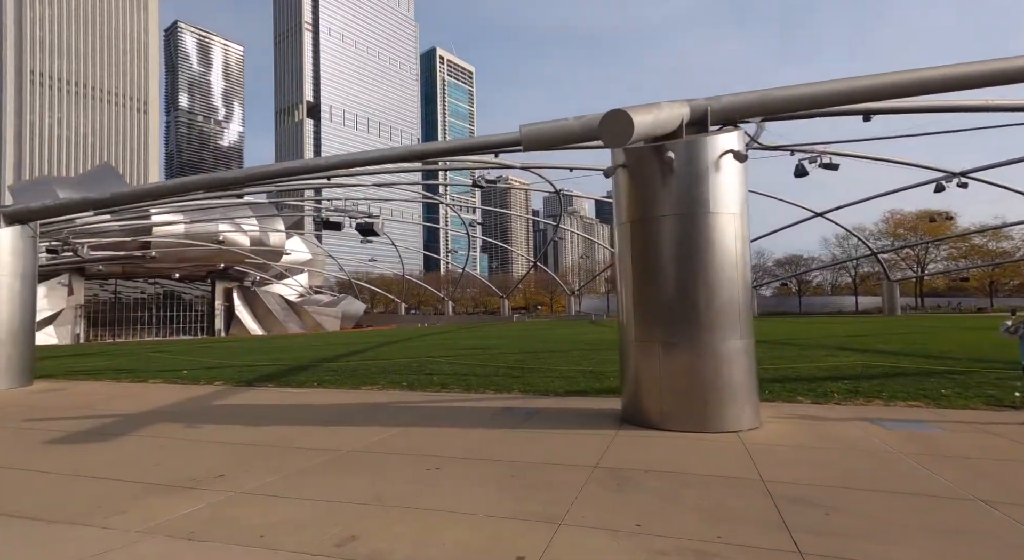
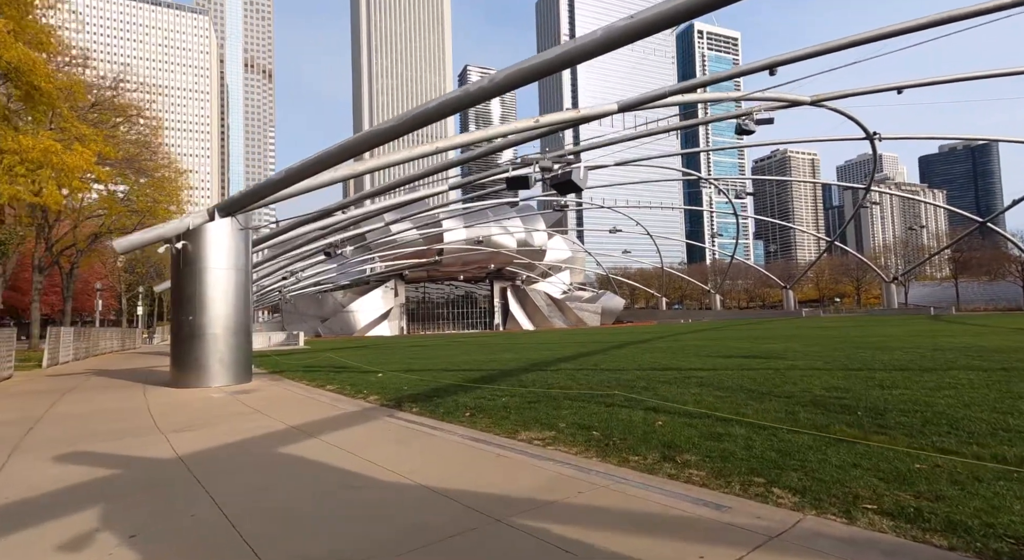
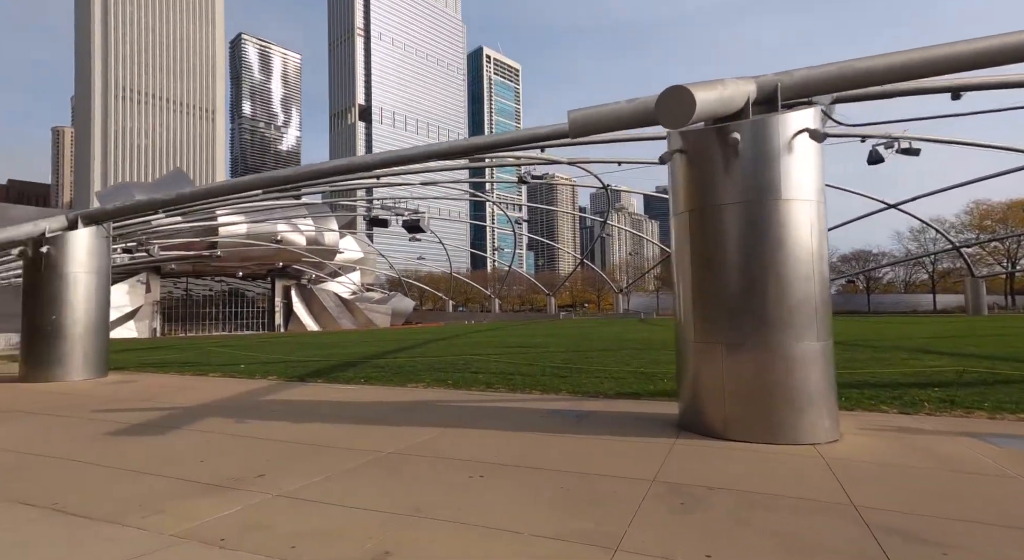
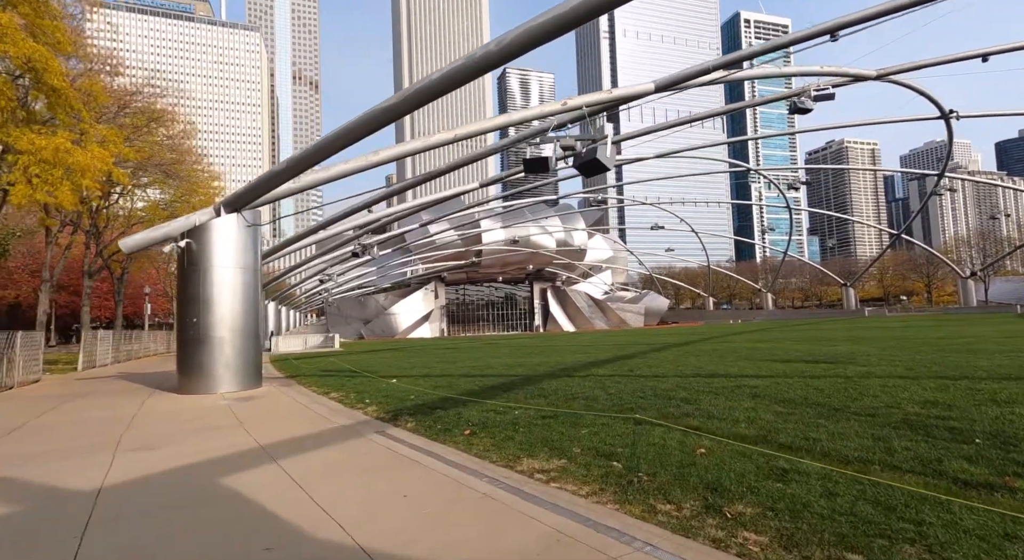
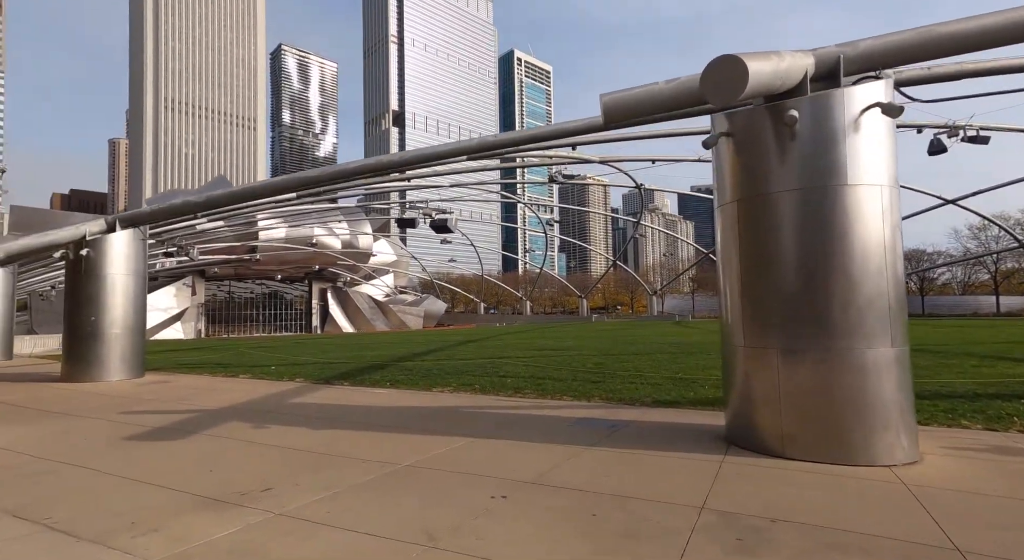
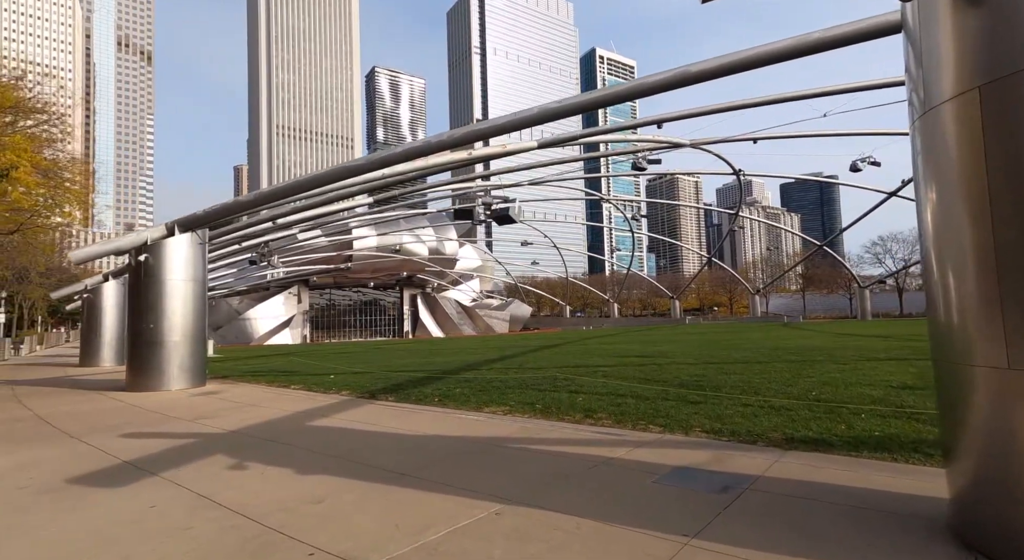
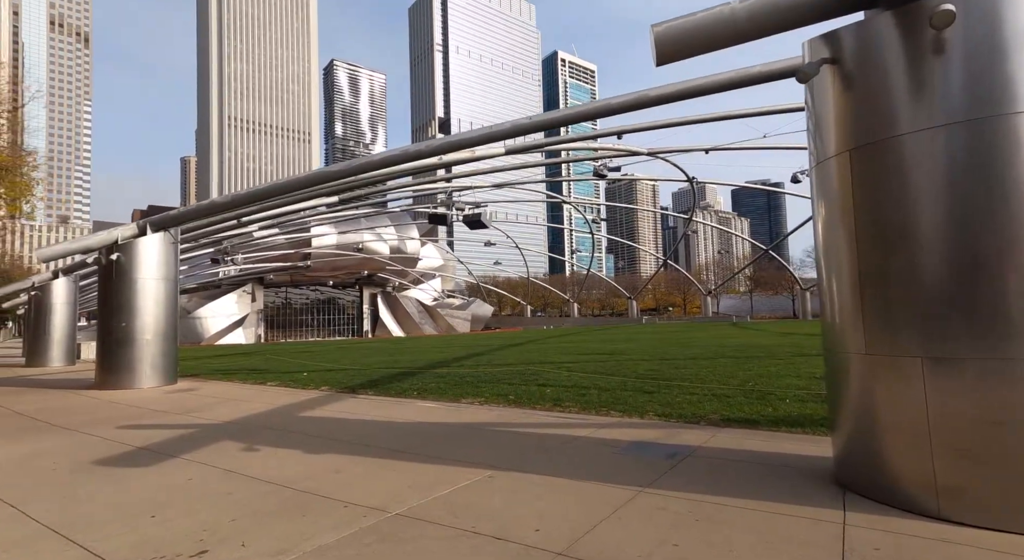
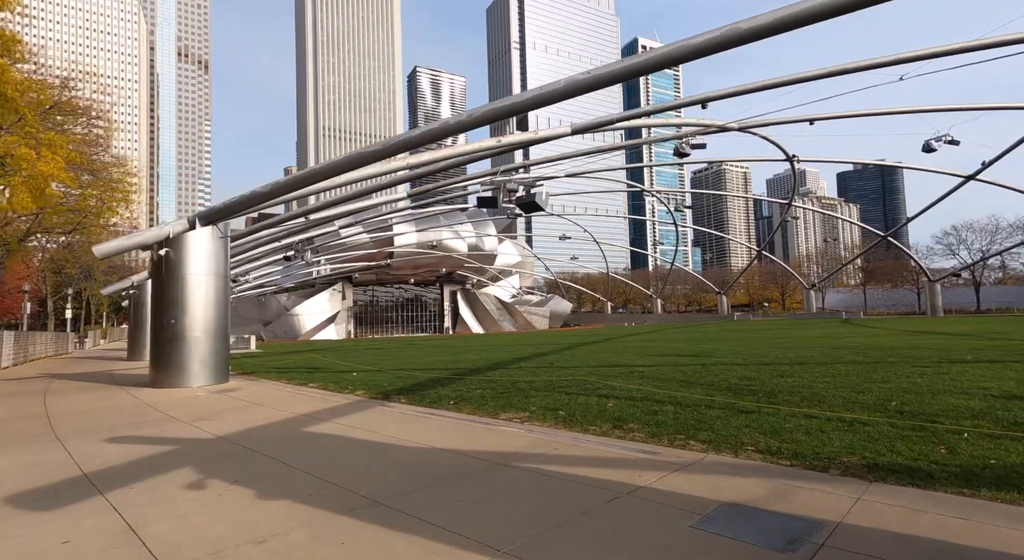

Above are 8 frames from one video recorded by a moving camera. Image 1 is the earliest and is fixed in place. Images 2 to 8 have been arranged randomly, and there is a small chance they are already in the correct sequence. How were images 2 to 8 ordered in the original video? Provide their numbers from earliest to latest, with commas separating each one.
3, 5, 7, 6, 8, 2, 4
